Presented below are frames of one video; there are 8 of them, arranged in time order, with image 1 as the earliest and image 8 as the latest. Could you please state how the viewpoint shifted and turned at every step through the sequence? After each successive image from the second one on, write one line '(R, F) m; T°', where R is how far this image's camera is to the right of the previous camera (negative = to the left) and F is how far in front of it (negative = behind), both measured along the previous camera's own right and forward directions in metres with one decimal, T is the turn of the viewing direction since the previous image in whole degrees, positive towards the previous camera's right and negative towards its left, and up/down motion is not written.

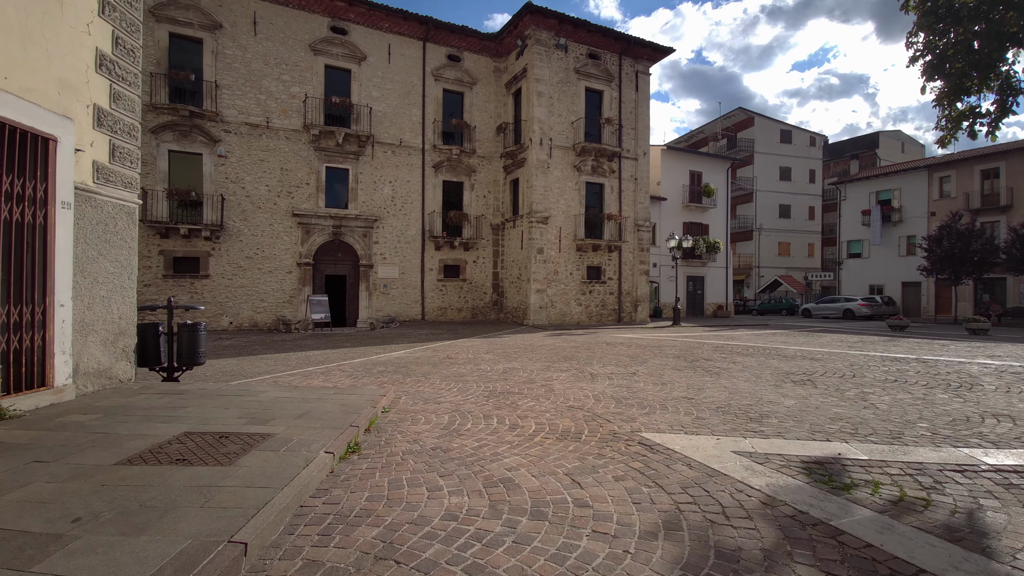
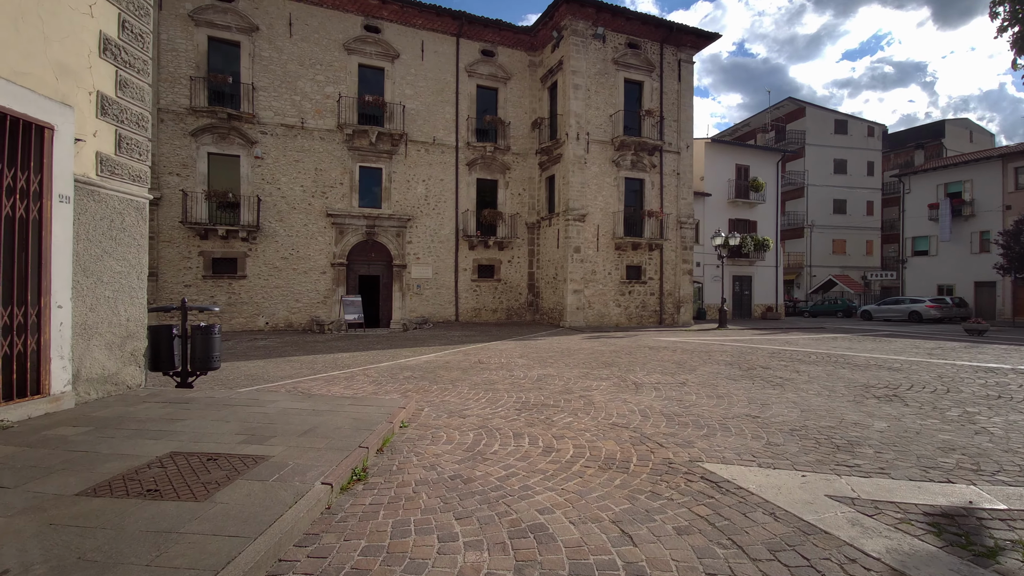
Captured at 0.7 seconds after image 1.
(0.0, +0.6) m; -4°
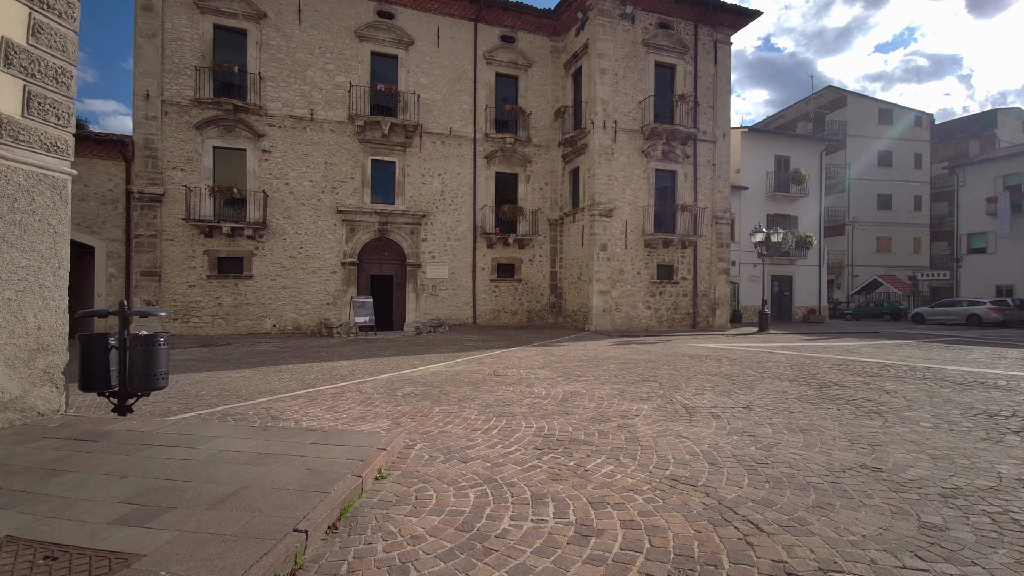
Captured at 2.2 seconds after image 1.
(0.0, +1.2) m; -3°
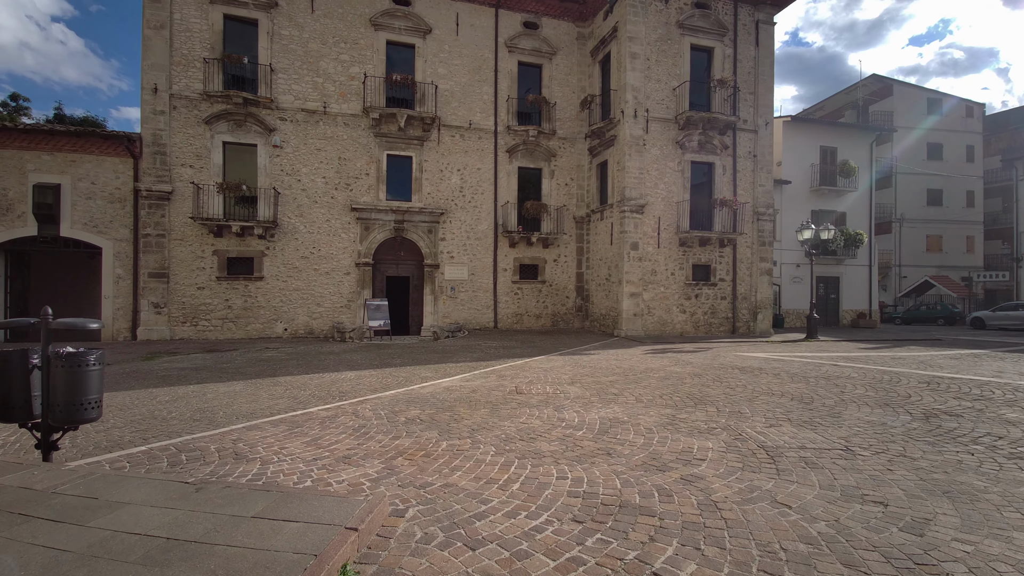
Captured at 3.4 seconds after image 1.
(0.0, +1.0) m; -3°
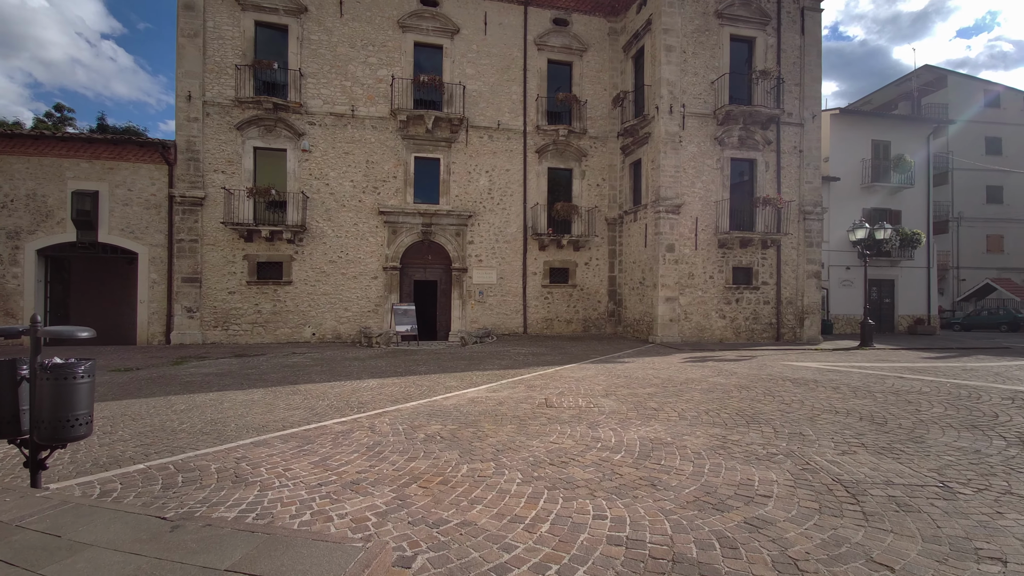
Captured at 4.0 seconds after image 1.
(0.0, +0.5) m; -4°
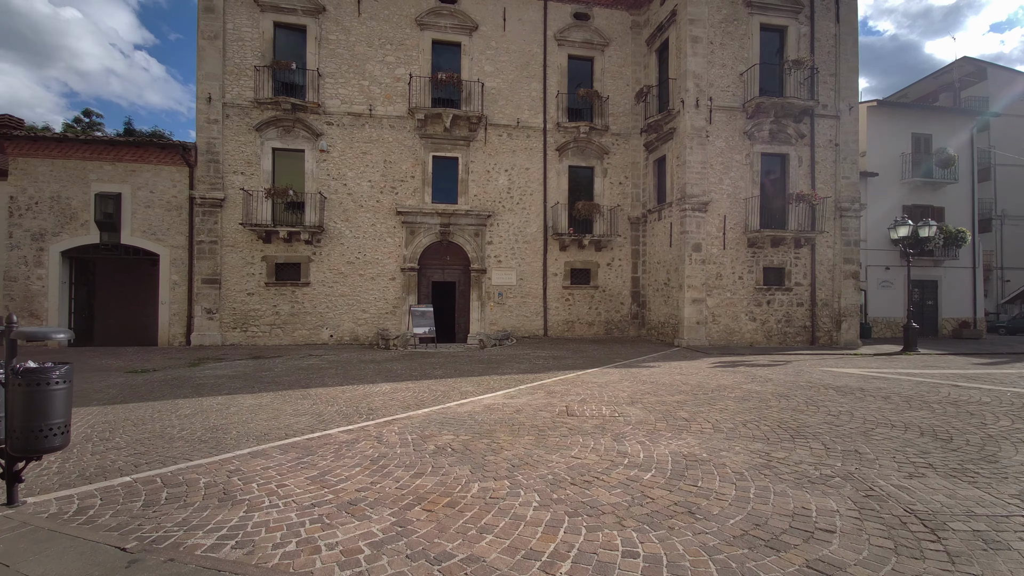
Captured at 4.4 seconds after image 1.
(0.0, +0.4) m; -3°
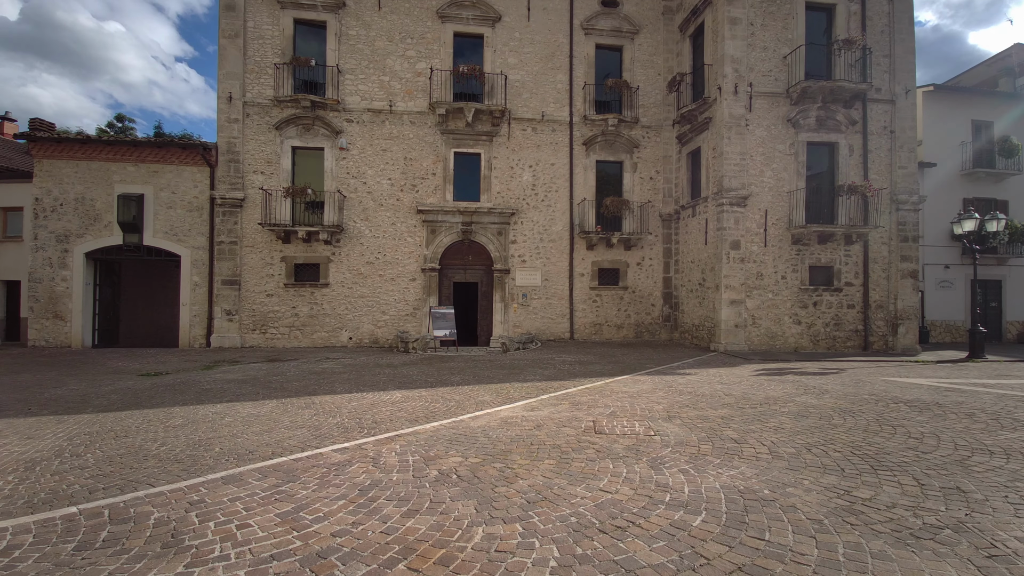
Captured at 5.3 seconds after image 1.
(+0.1, +0.6) m; -3°
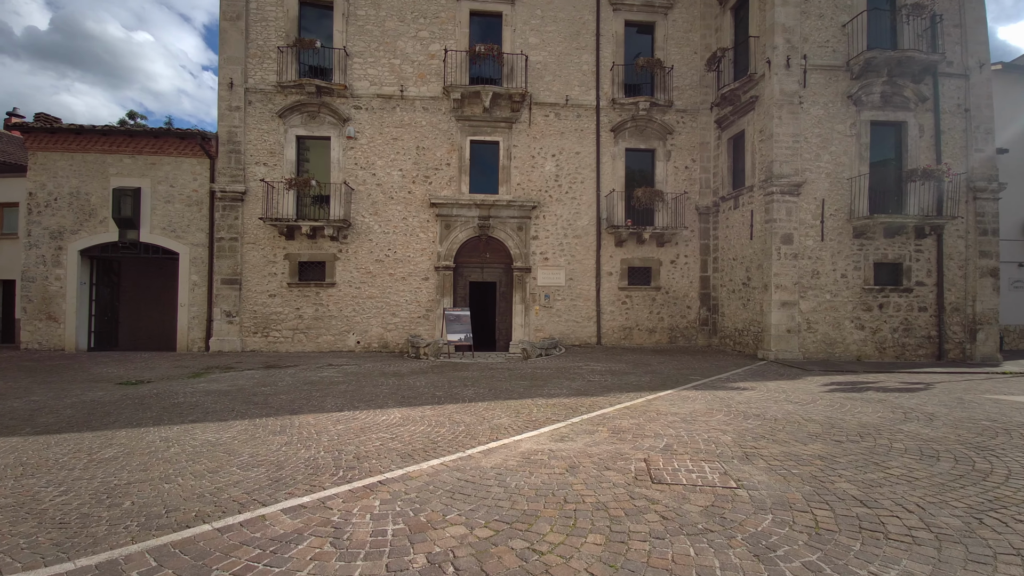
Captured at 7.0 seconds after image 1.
(0.0, +1.2) m; -2°
